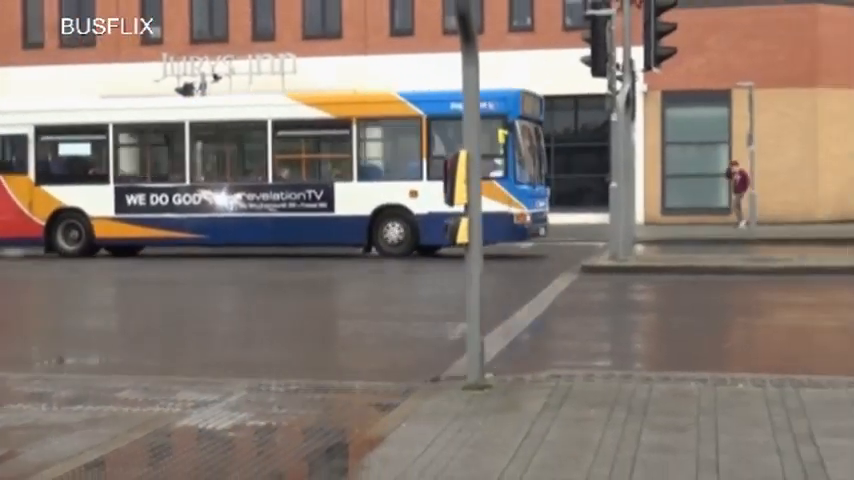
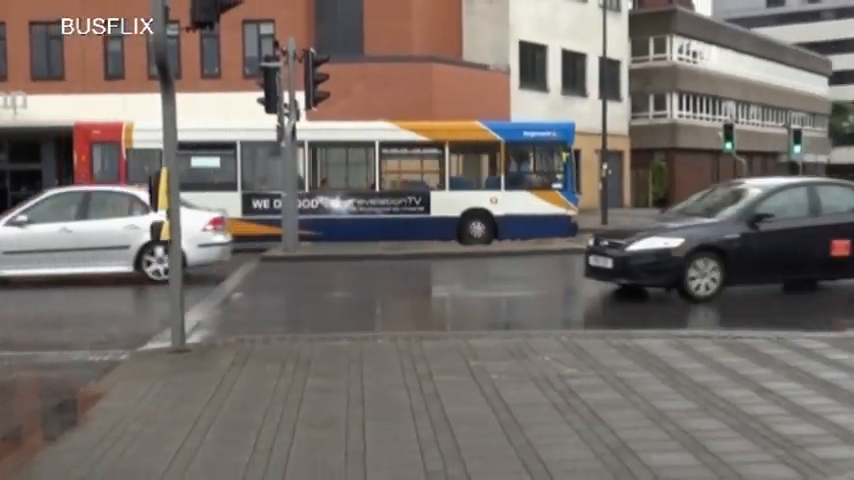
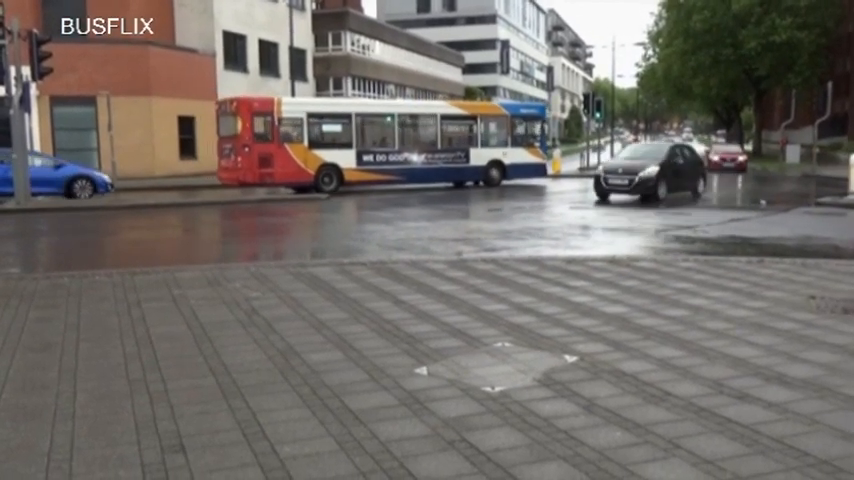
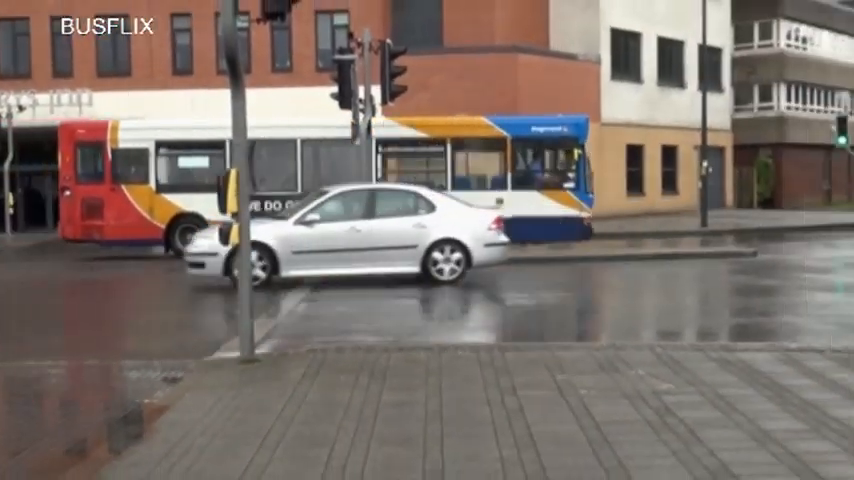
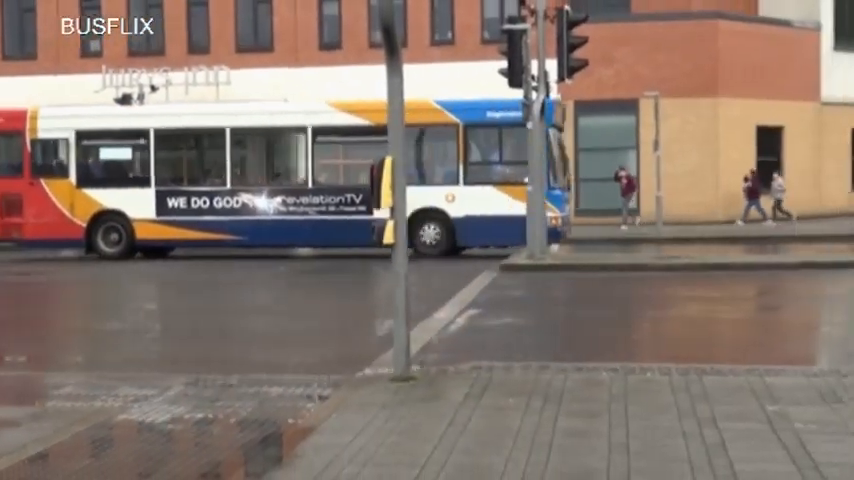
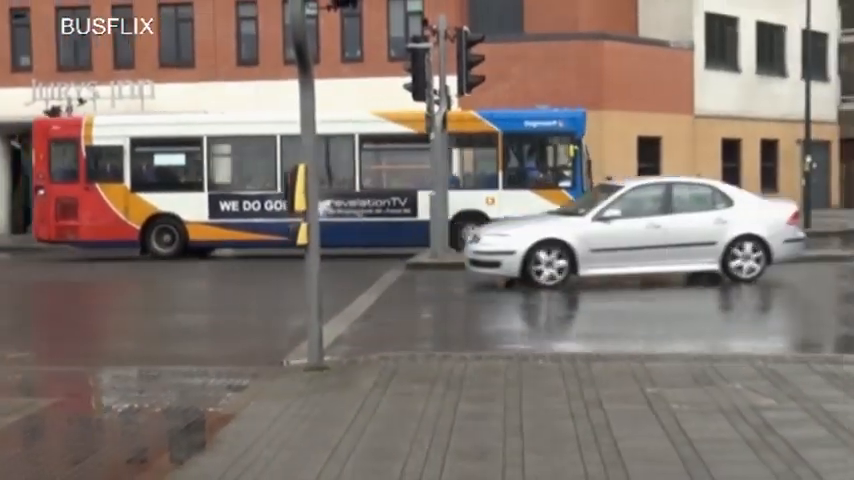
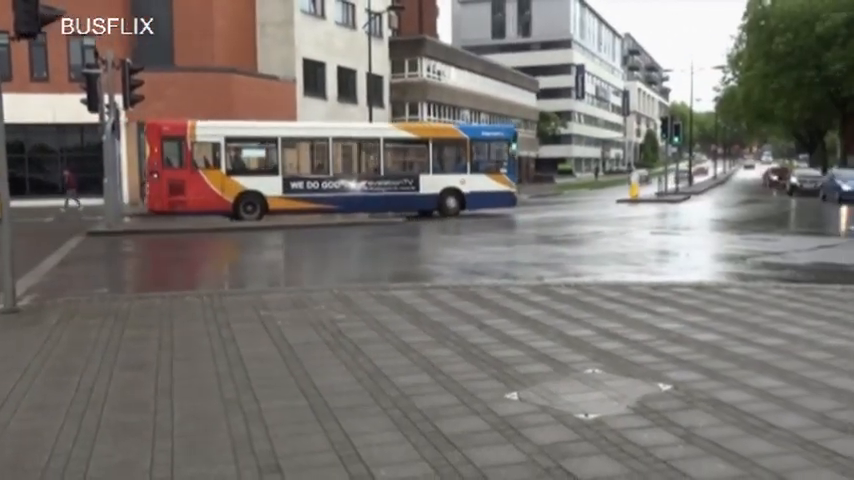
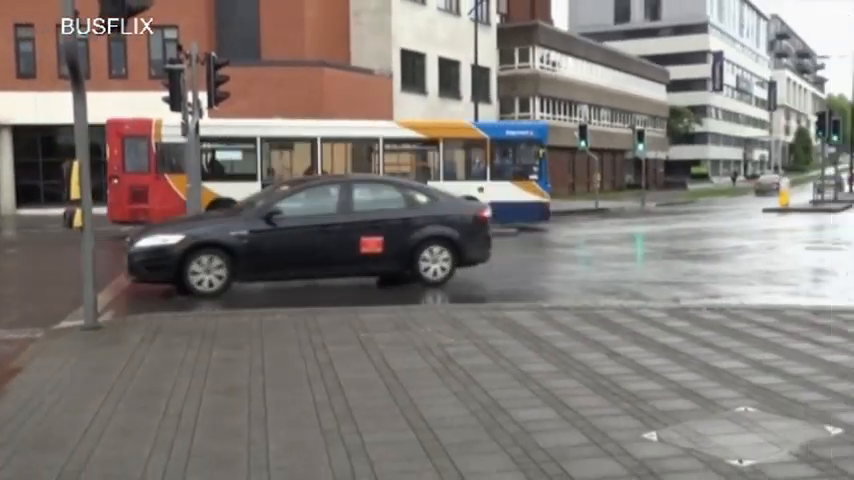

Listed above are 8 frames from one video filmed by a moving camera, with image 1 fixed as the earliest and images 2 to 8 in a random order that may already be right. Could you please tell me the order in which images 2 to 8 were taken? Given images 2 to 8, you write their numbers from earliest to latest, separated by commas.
5, 6, 4, 2, 8, 7, 3
